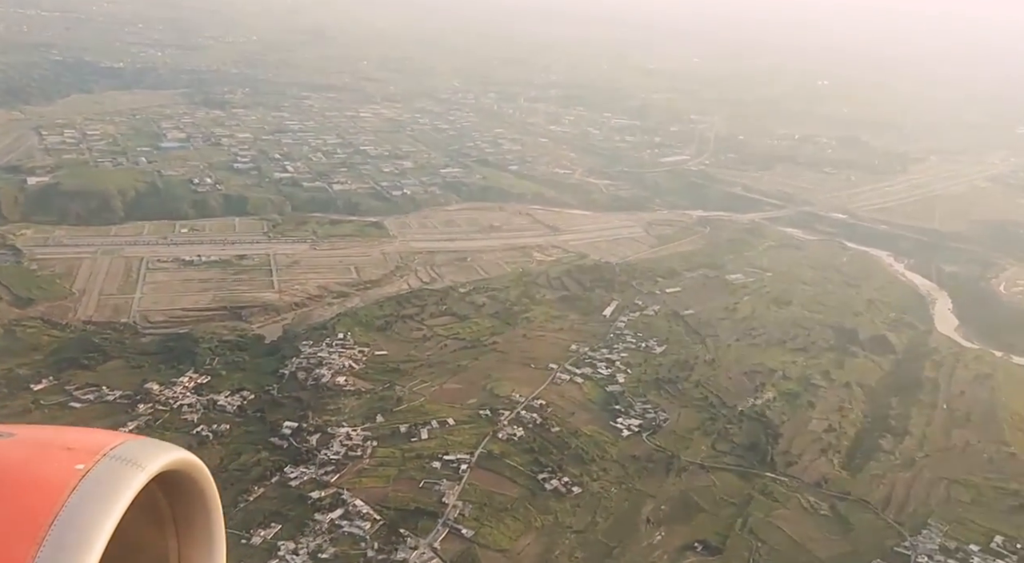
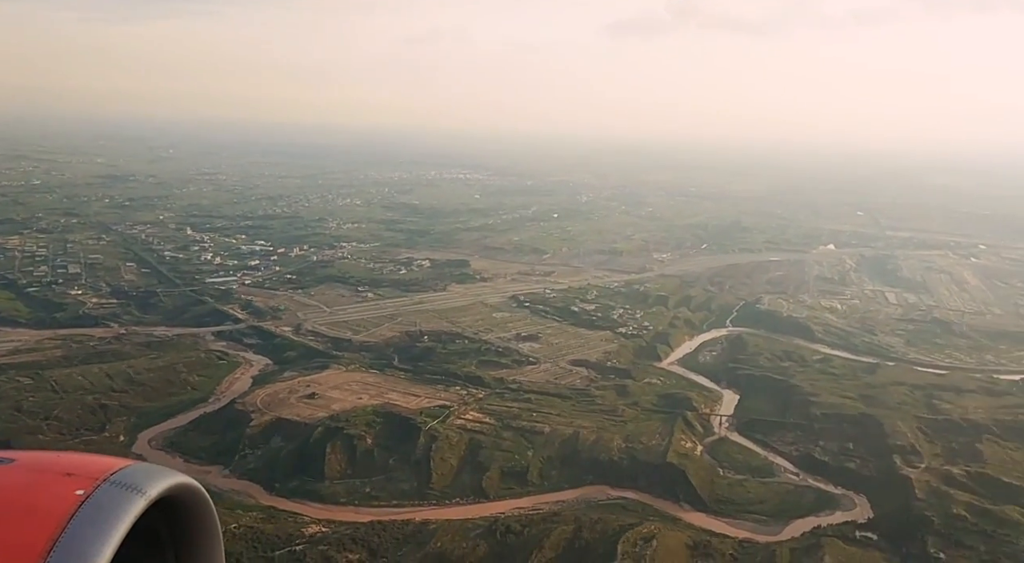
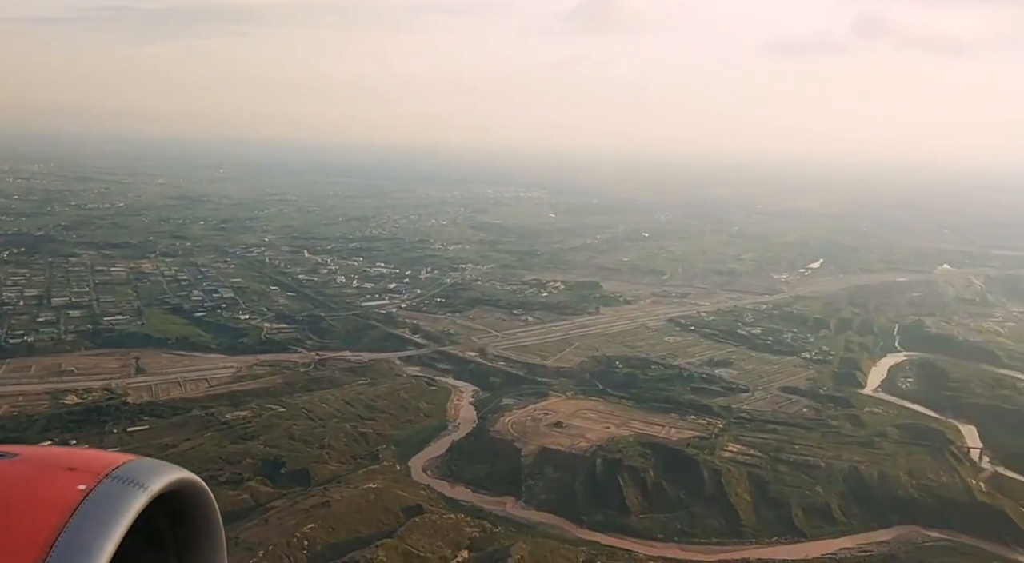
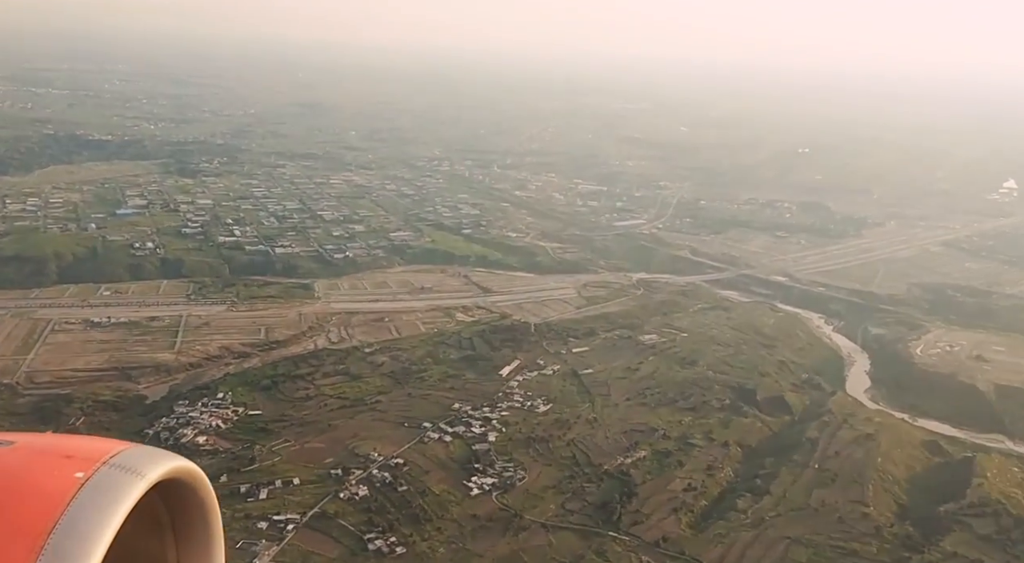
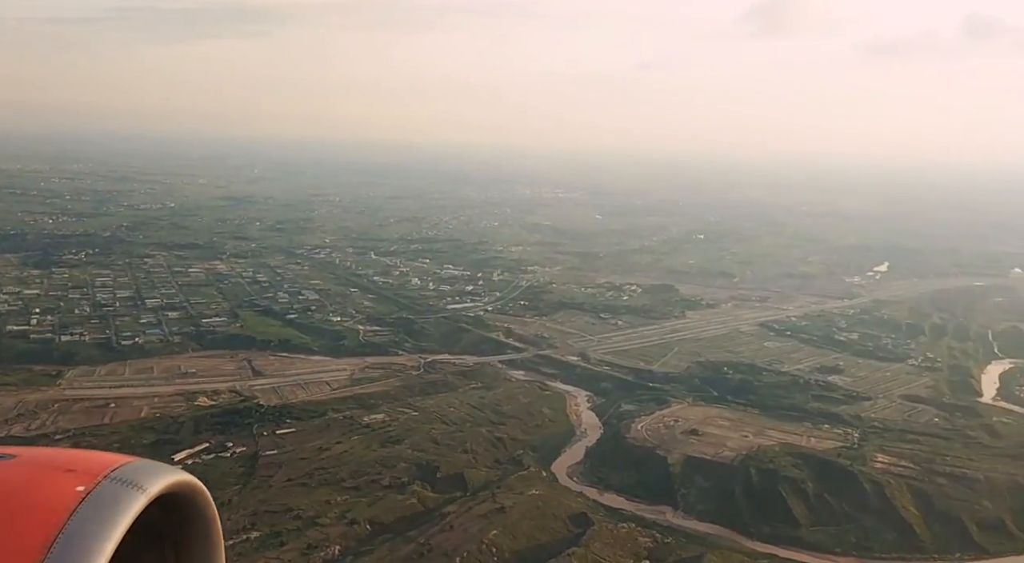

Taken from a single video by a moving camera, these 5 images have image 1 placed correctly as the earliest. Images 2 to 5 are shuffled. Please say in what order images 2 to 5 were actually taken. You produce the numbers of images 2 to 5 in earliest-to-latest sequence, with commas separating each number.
4, 5, 3, 2
